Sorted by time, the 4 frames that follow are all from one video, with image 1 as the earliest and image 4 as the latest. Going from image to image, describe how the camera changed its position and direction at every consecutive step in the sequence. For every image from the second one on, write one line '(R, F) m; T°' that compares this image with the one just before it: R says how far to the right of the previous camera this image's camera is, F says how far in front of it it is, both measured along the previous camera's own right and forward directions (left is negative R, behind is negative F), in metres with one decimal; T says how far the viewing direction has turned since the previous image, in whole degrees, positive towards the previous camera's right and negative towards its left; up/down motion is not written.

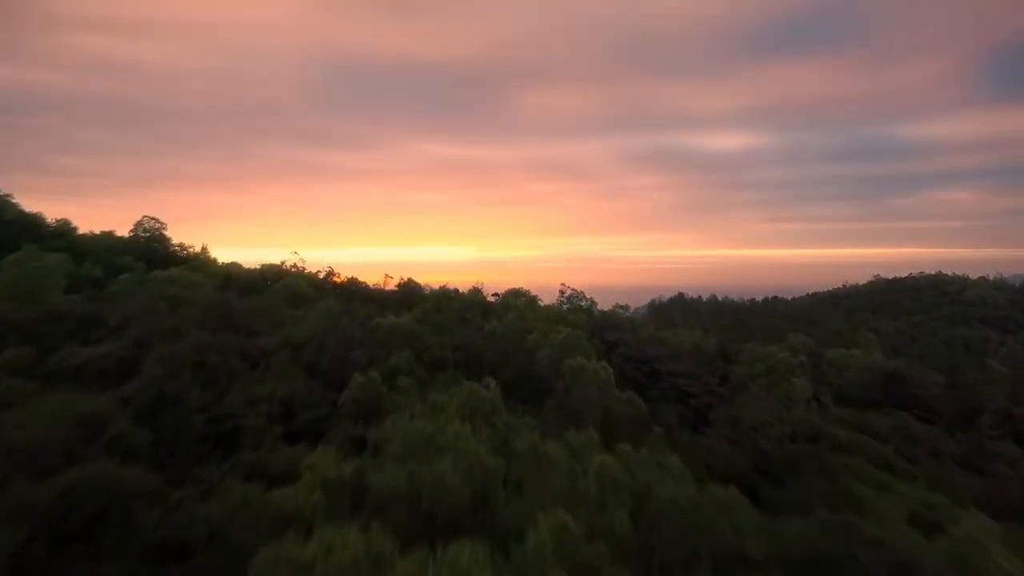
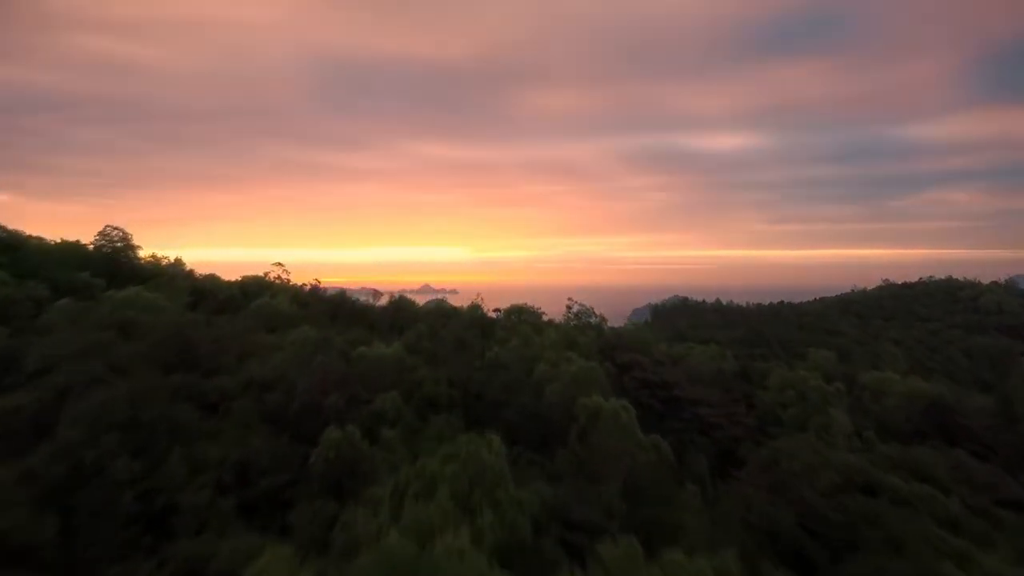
(-0.3, +2.7) m; 0°
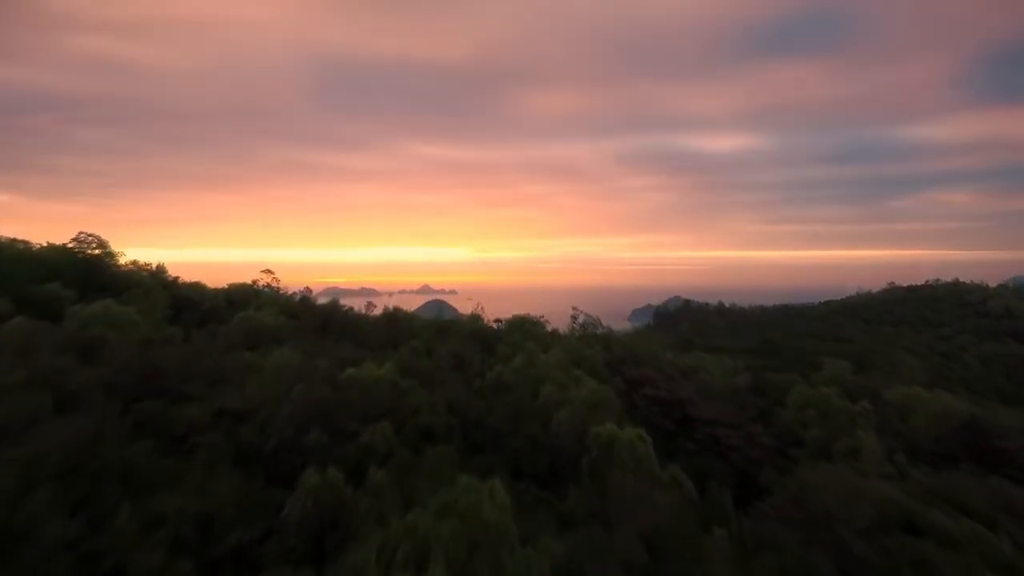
(-0.2, +1.6) m; 0°
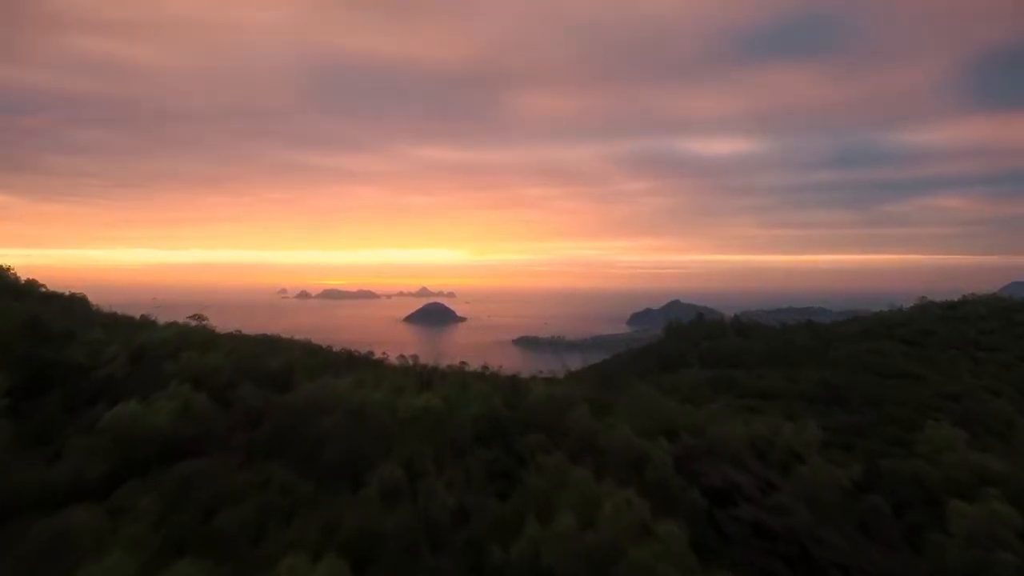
(-1.3, +8.1) m; 0°
